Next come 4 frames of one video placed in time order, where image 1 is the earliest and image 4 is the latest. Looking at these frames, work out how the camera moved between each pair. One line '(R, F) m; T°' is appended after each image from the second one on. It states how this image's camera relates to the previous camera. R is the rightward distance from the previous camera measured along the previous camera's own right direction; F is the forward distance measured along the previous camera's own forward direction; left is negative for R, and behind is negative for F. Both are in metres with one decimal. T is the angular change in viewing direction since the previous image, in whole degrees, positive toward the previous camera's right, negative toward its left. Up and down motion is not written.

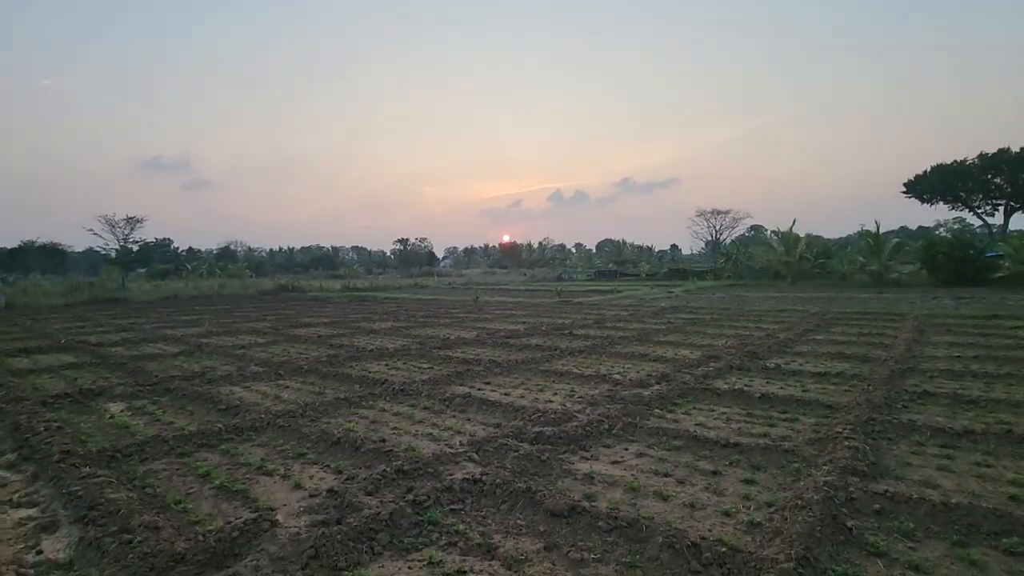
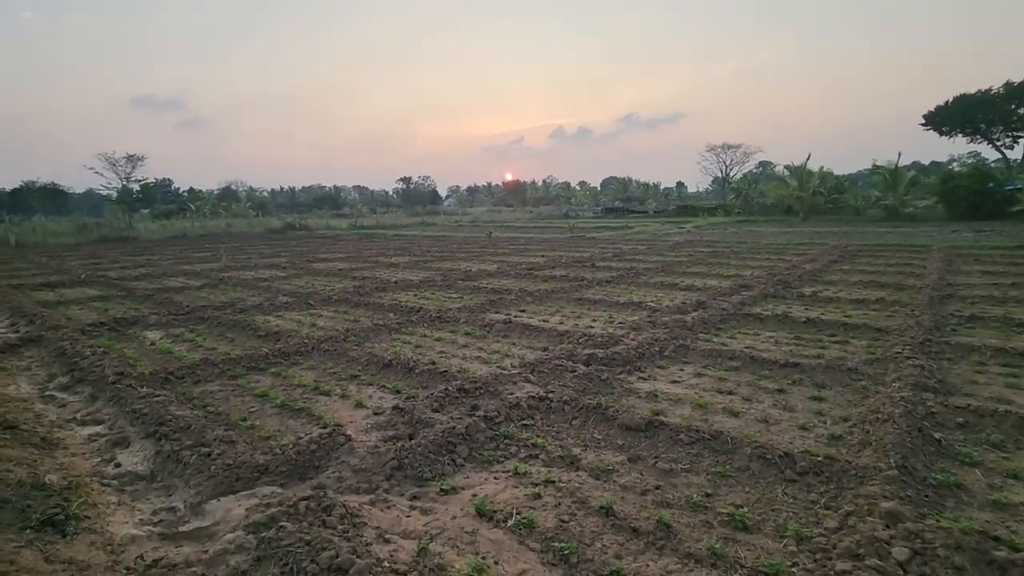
(-0.5, +0.2) m; 0°
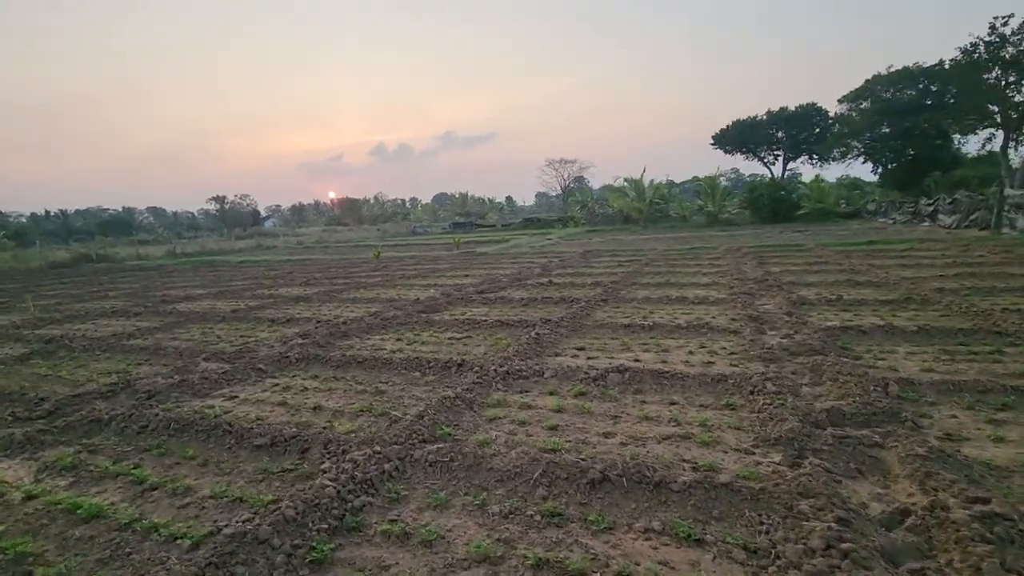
(-2.7, +2.6) m; +18°
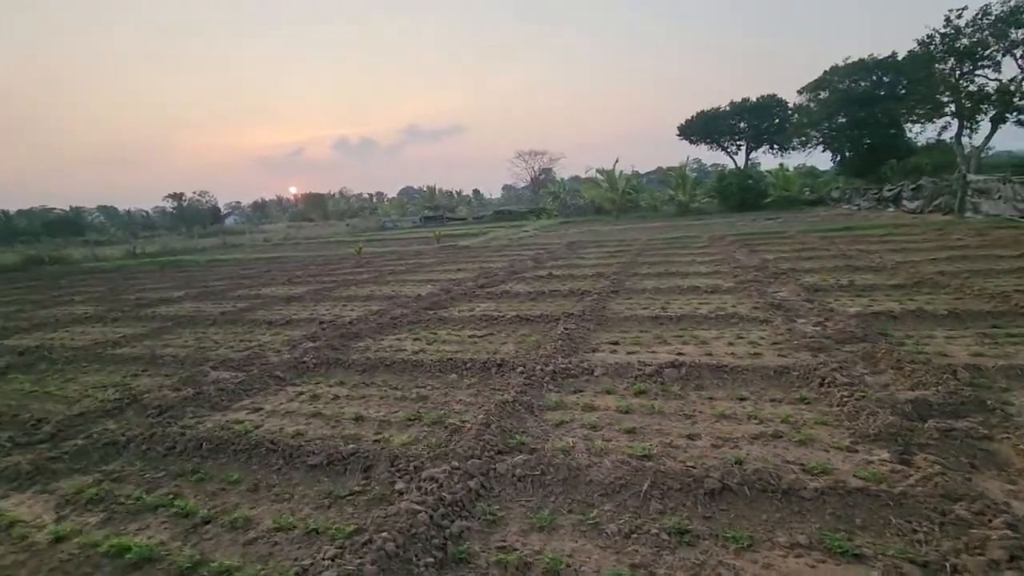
(-0.8, +0.4) m; +3°
